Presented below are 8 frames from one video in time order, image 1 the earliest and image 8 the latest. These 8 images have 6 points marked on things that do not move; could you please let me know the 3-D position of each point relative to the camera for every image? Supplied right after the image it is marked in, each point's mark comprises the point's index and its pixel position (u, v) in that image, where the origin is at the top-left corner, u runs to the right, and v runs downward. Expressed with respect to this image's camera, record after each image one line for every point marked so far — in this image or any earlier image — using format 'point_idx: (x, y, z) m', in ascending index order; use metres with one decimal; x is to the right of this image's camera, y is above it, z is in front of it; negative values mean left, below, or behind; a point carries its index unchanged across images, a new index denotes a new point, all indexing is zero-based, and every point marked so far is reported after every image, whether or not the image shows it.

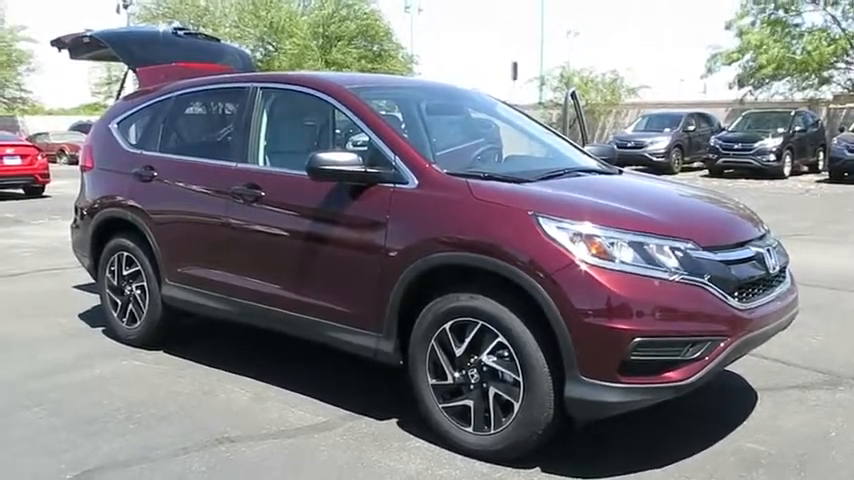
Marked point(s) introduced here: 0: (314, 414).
0: (-0.4, -0.7, +3.5) m
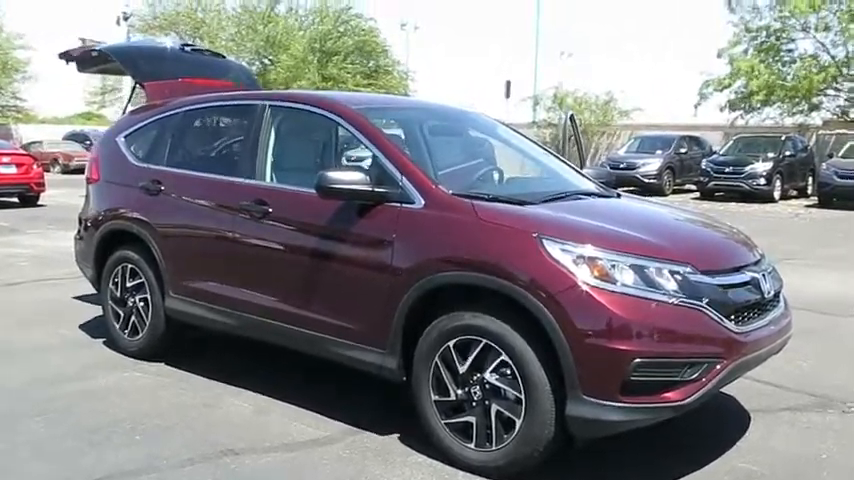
0: (-0.4, -0.8, +3.6) m
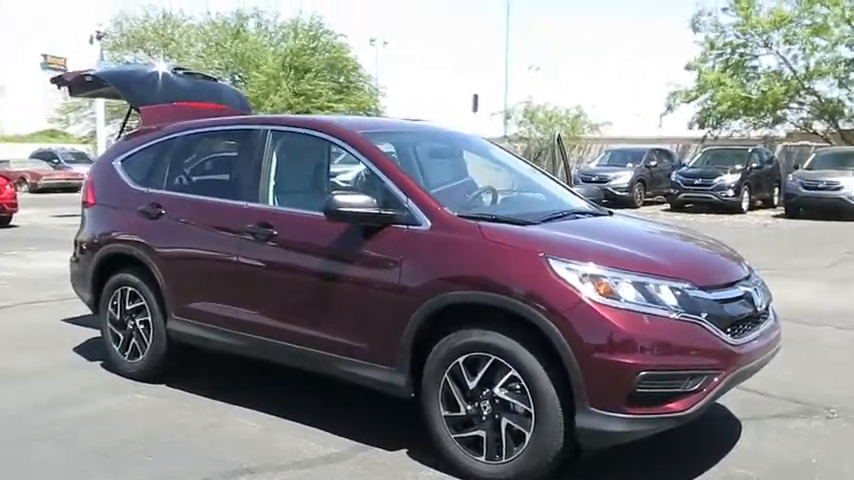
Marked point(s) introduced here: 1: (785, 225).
0: (-0.4, -0.8, +3.7) m
1: (+4.5, +0.2, +11.3) m
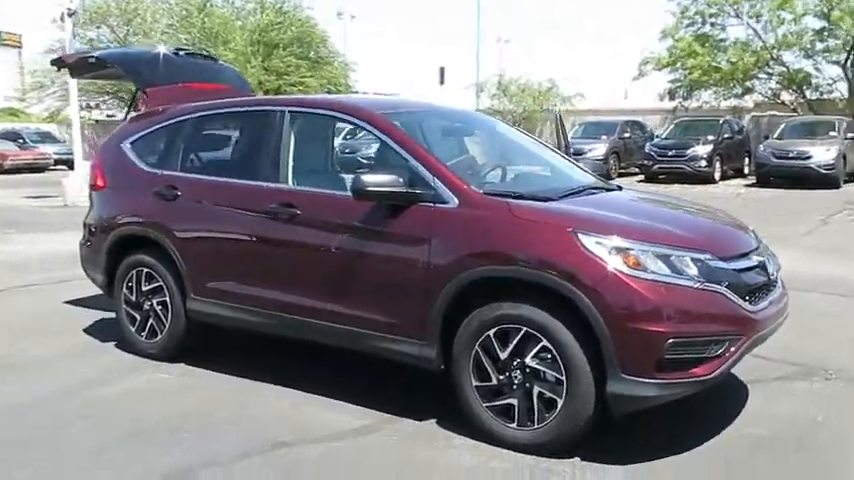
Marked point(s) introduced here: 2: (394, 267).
0: (-0.3, -0.8, +3.8) m
1: (+4.3, +0.6, +11.6) m
2: (-0.1, -0.1, +3.7) m
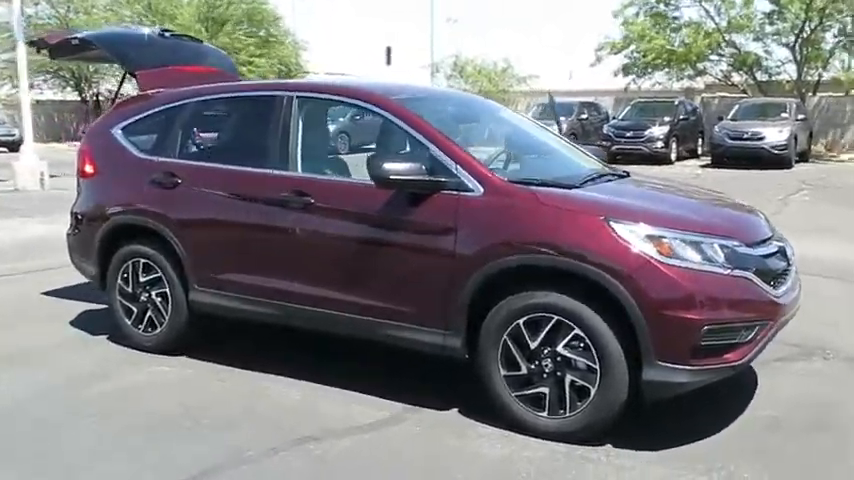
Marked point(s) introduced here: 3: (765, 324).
0: (-0.2, -0.7, +3.8) m
1: (+3.8, +0.9, +11.8) m
2: (0.0, -0.1, +3.7) m
3: (+1.3, -0.3, +3.4) m
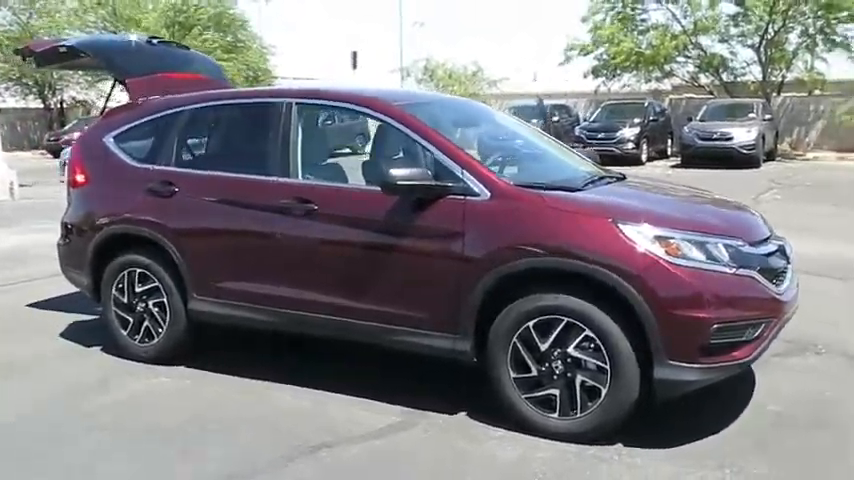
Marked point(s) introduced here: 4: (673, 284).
0: (-0.2, -0.7, +3.8) m
1: (+3.5, +0.9, +12.0) m
2: (0.0, -0.1, +3.7) m
3: (+1.3, -0.3, +3.4) m
4: (+0.9, -0.2, +3.3) m
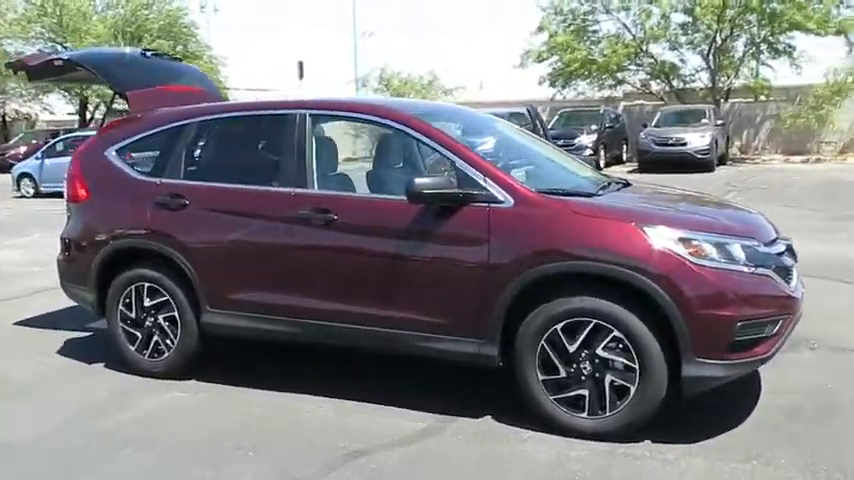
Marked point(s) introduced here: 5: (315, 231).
0: (-0.1, -0.8, +3.8) m
1: (+3.0, +0.8, +12.3) m
2: (+0.1, -0.1, +3.7) m
3: (+1.4, -0.3, +3.6) m
4: (+1.0, -0.2, +3.4) m
5: (-0.5, 0.0, +4.0) m
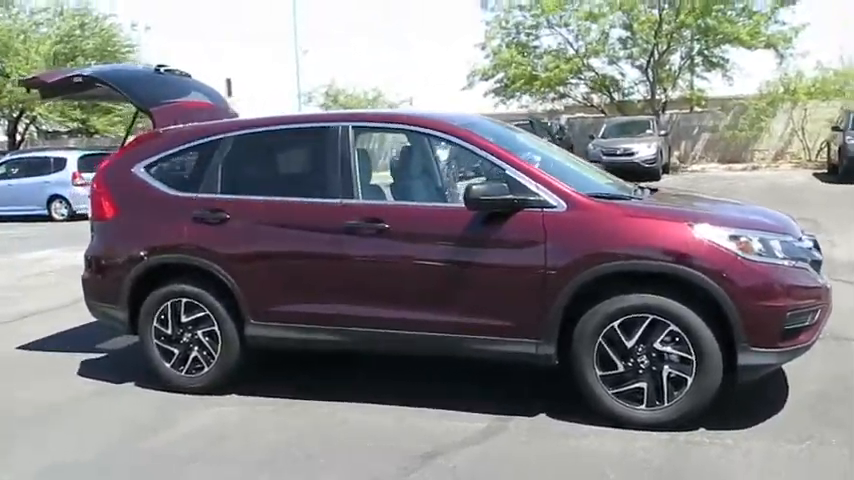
0: (+0.2, -0.8, +3.9) m
1: (+2.4, +0.7, +12.7) m
2: (+0.3, -0.1, +3.9) m
3: (+1.7, -0.3, +3.8) m
4: (+1.3, -0.2, +3.6) m
5: (-0.3, 0.0, +4.1) m
